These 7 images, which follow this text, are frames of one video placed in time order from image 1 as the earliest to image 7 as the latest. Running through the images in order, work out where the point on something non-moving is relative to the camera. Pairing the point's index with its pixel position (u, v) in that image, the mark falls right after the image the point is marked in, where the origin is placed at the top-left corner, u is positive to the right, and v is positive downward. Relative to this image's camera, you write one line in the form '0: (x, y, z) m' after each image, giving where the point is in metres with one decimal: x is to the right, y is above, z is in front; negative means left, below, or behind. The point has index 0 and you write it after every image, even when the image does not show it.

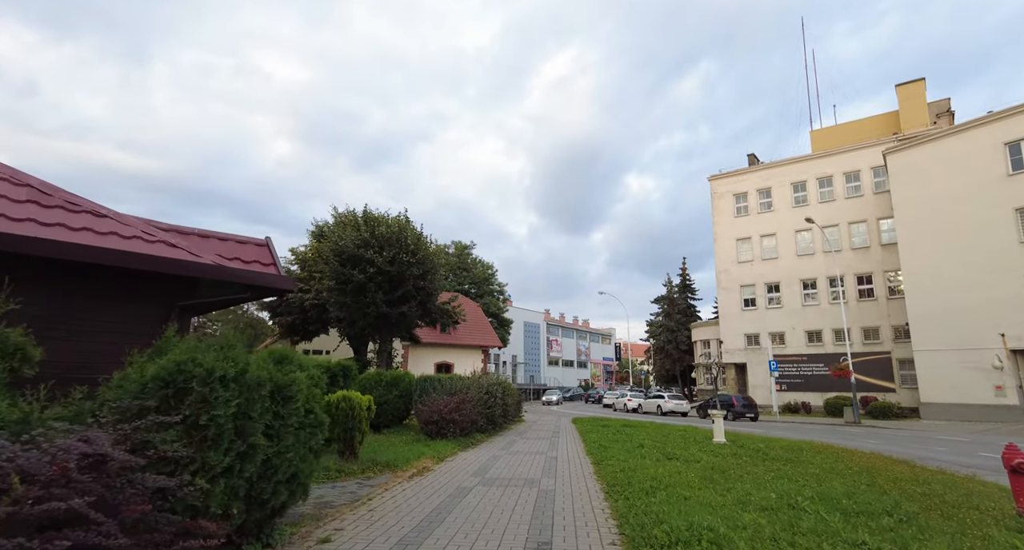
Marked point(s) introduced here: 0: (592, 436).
0: (+3.0, -5.9, +18.1) m
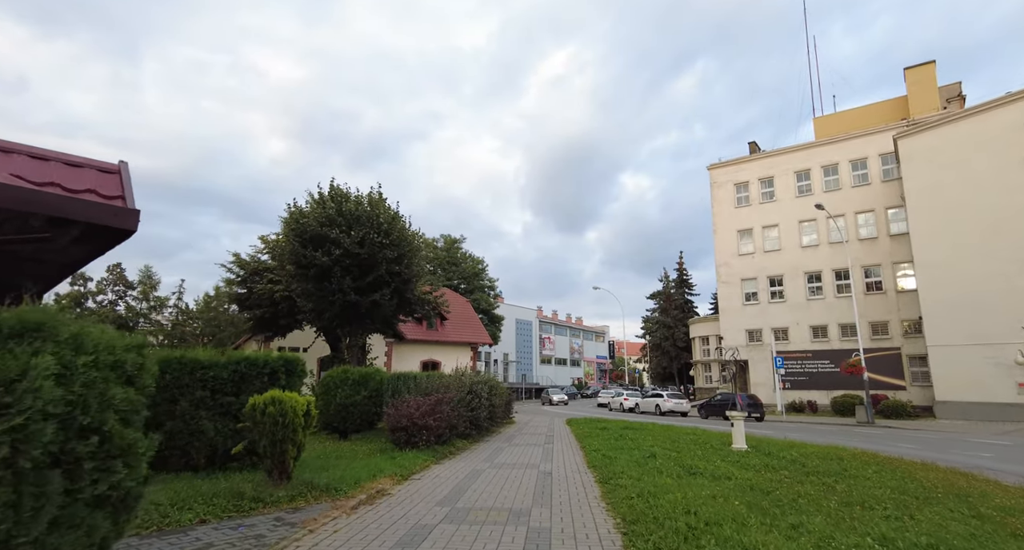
0: (+2.6, -5.3, +15.6) m
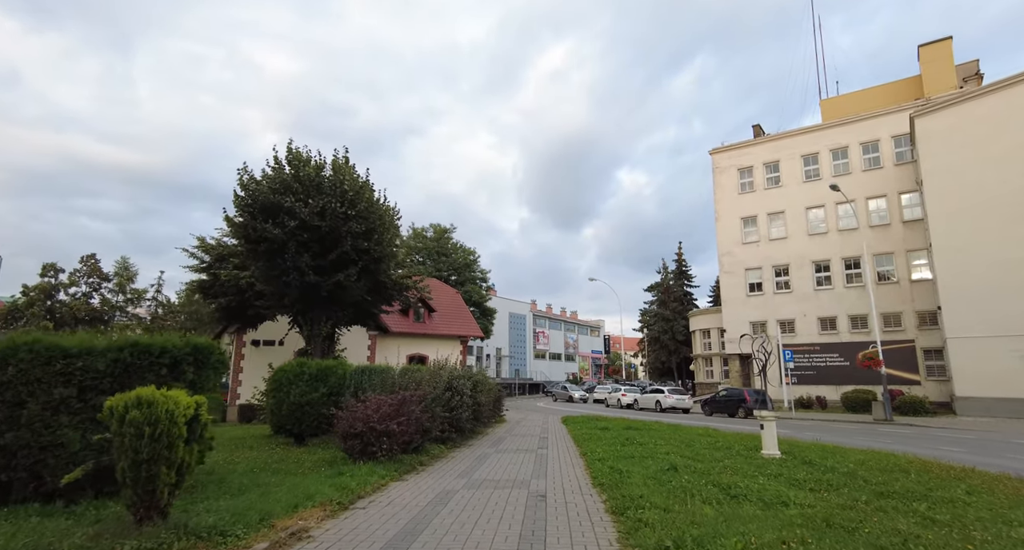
0: (+2.2, -4.6, +13.0) m
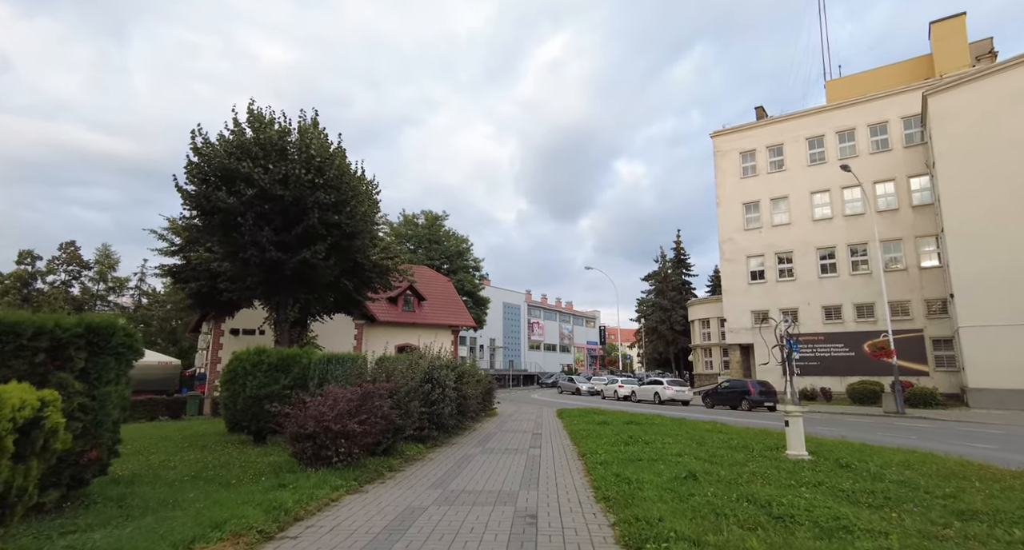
0: (+1.9, -4.0, +11.3) m
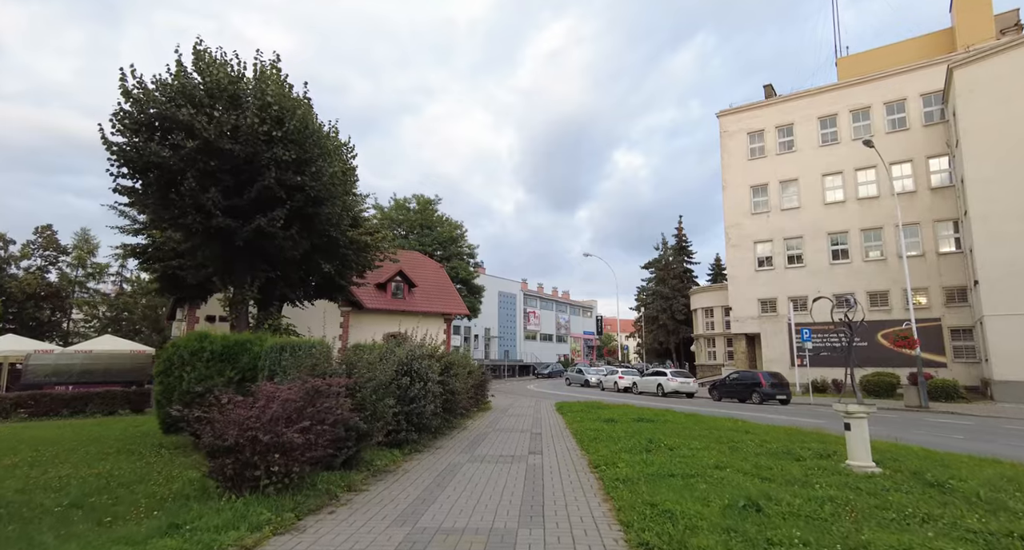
0: (+1.8, -3.4, +9.1) m
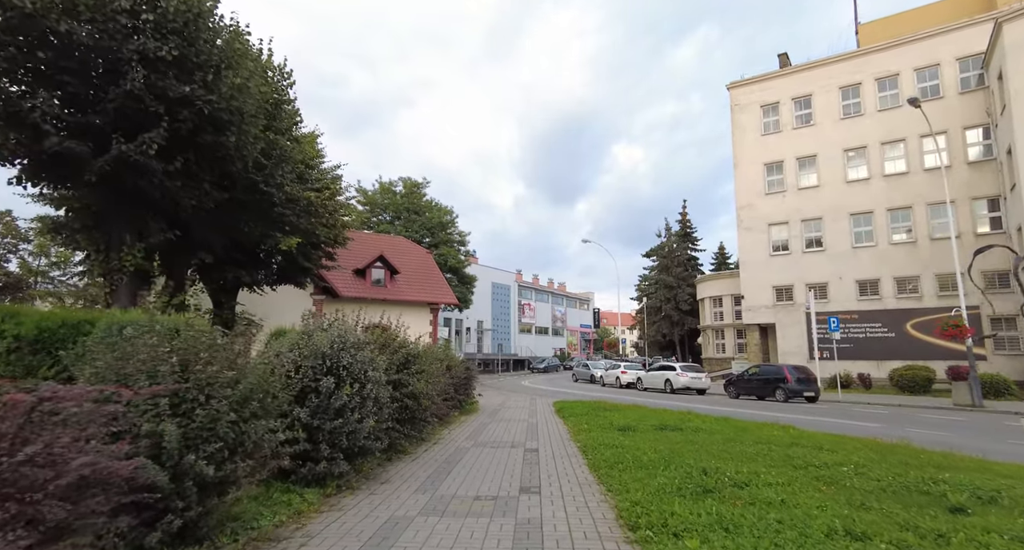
0: (+1.6, -2.6, +5.5) m
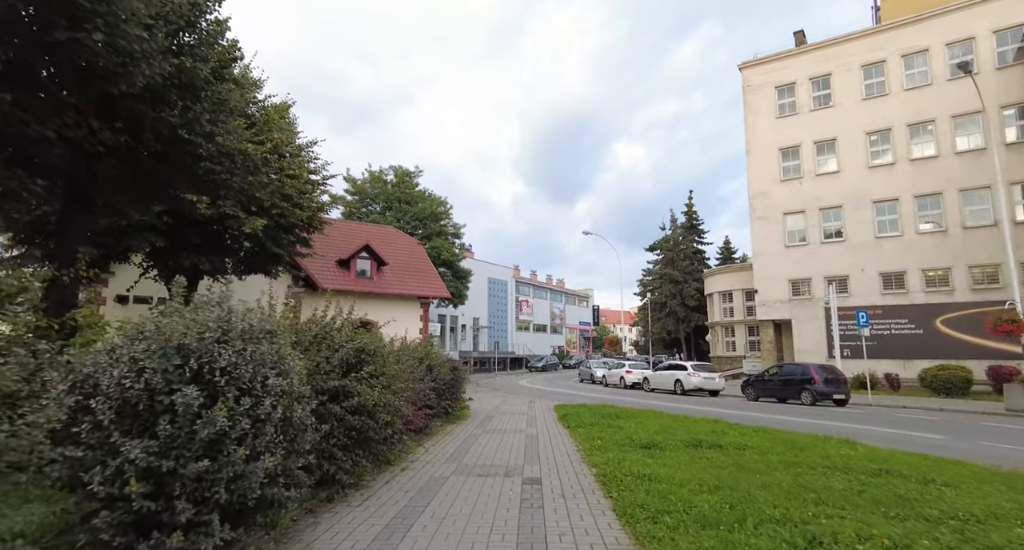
0: (+1.5, -2.1, +2.7) m
